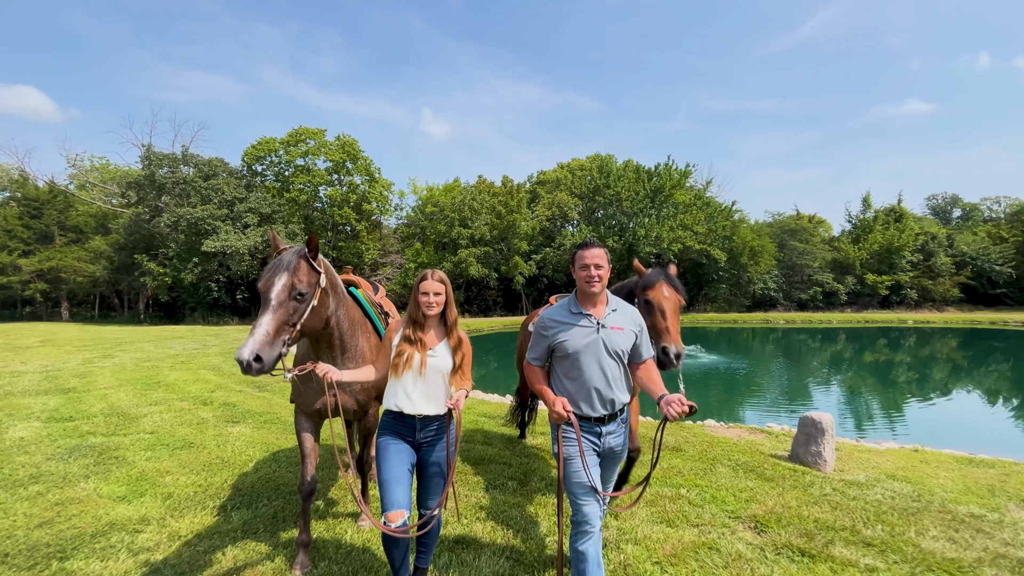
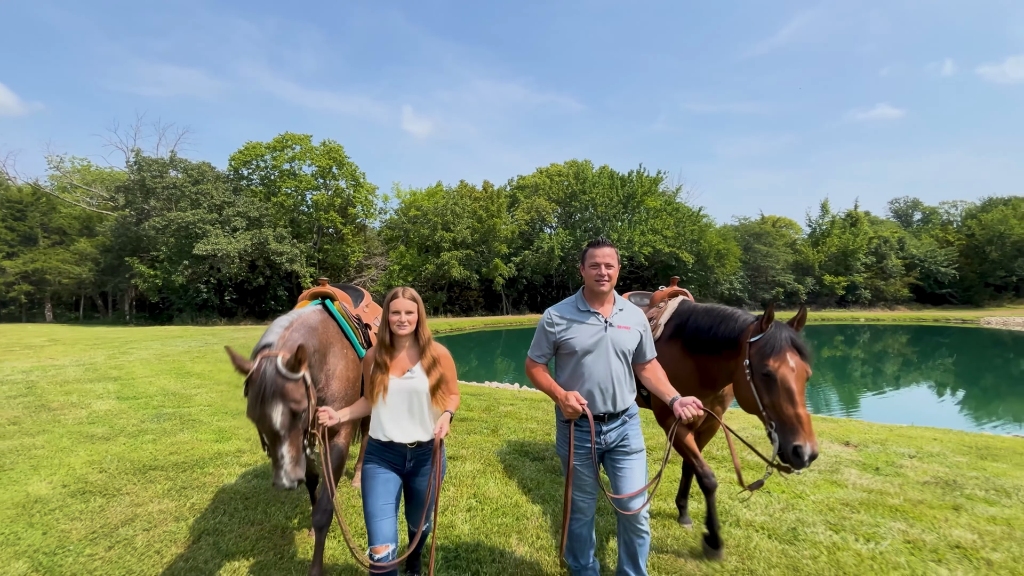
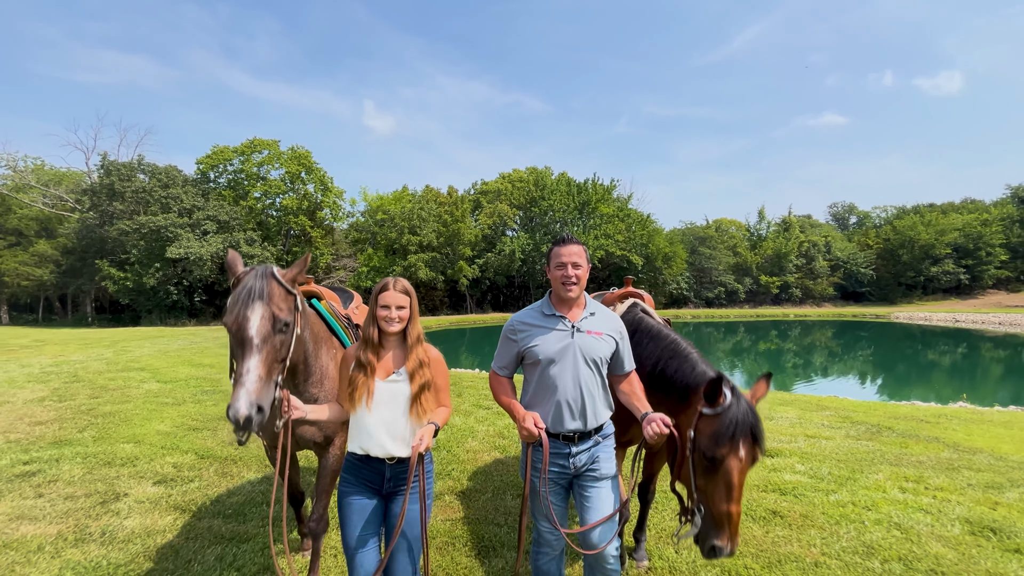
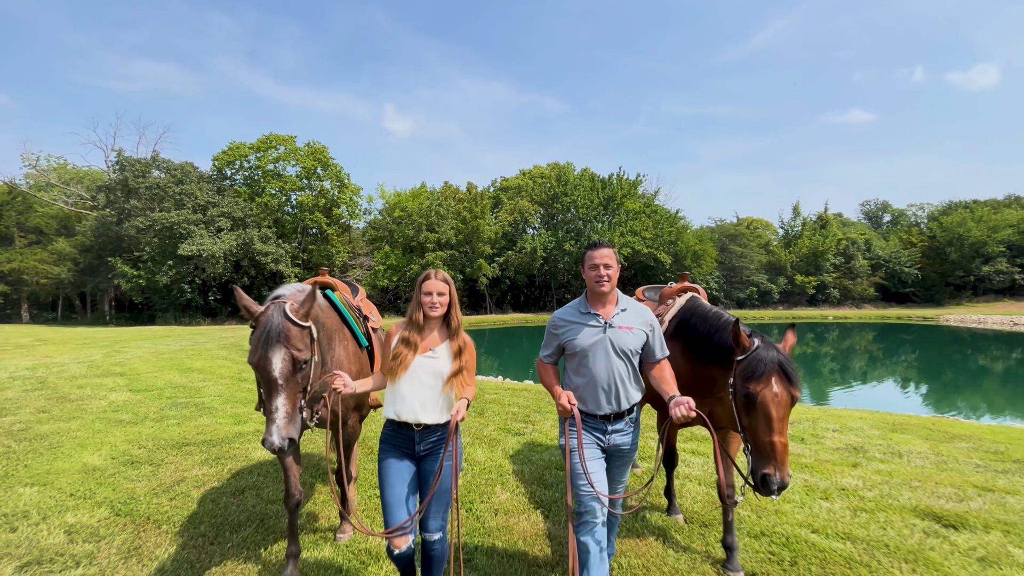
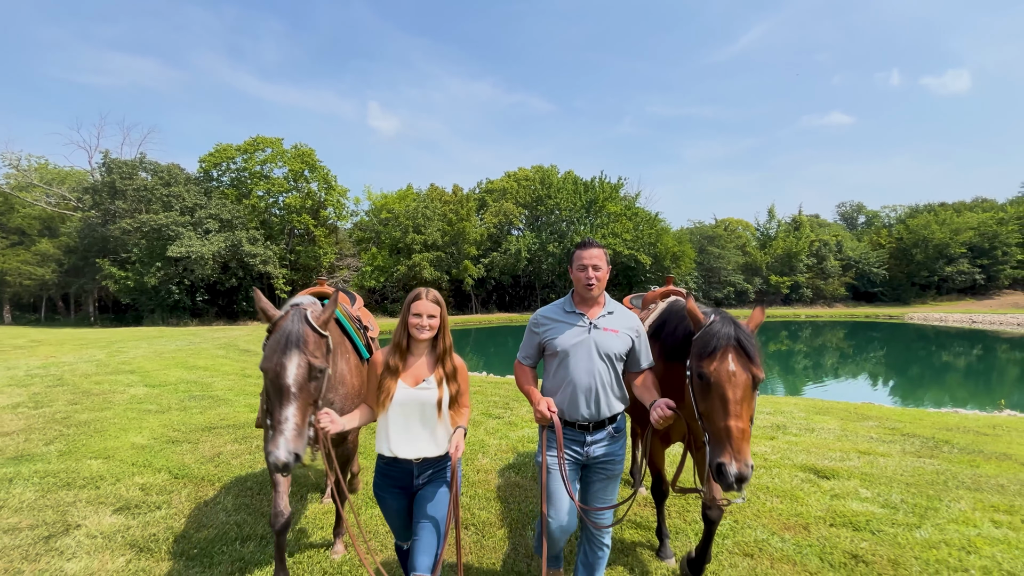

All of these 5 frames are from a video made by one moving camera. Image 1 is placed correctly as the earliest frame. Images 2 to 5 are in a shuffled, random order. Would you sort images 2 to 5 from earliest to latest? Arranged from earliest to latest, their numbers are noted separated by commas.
2, 4, 5, 3
